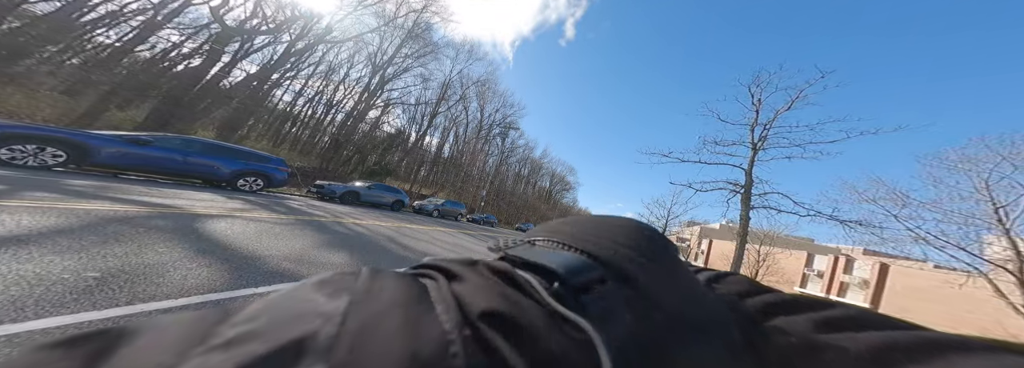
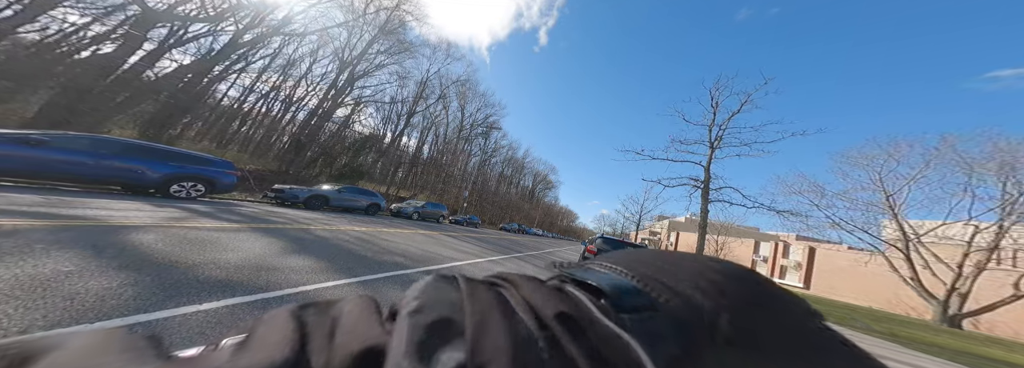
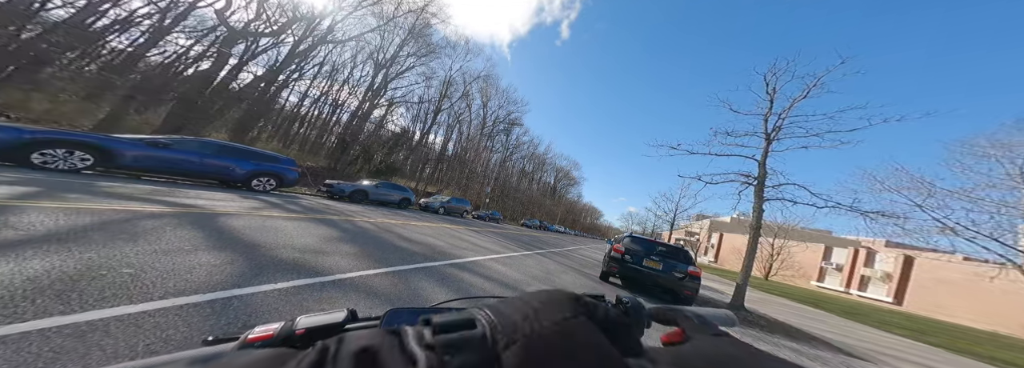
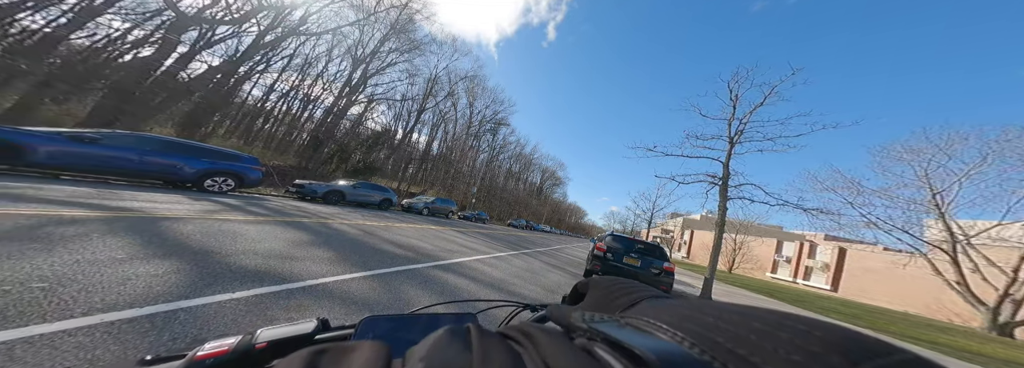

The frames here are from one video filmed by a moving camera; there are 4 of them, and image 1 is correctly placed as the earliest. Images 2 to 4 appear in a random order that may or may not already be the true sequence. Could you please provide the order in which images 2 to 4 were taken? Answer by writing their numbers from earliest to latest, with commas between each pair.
2, 4, 3
